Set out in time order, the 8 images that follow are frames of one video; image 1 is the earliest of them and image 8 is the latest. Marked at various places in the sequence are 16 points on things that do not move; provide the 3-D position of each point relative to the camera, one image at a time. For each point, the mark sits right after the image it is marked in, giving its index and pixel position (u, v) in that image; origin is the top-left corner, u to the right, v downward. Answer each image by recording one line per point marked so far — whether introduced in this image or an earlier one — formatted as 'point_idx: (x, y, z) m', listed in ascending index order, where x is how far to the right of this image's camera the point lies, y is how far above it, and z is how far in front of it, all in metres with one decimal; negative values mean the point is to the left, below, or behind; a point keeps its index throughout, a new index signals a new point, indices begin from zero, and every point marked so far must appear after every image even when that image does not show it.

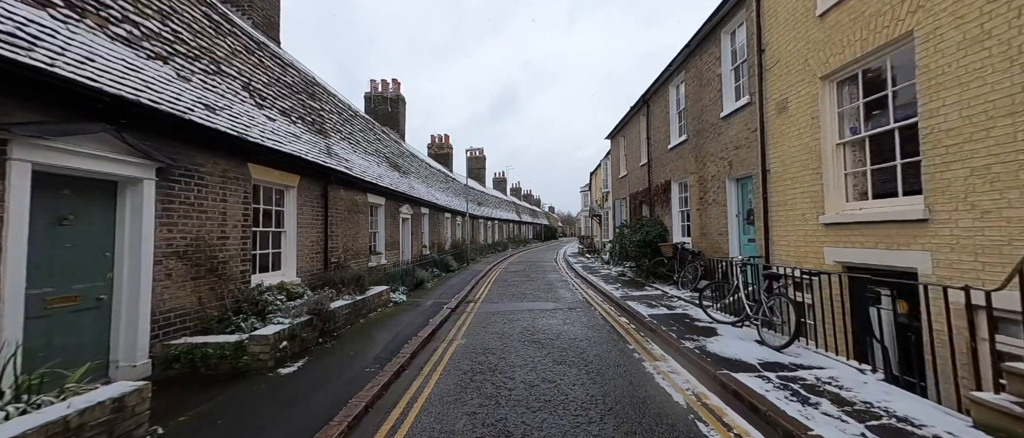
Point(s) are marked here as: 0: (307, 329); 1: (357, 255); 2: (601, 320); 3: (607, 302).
0: (-2.9, -1.6, +4.9) m
1: (-4.2, -1.0, +9.4) m
2: (+1.8, -2.0, +6.8) m
3: (+2.4, -2.1, +8.6) m
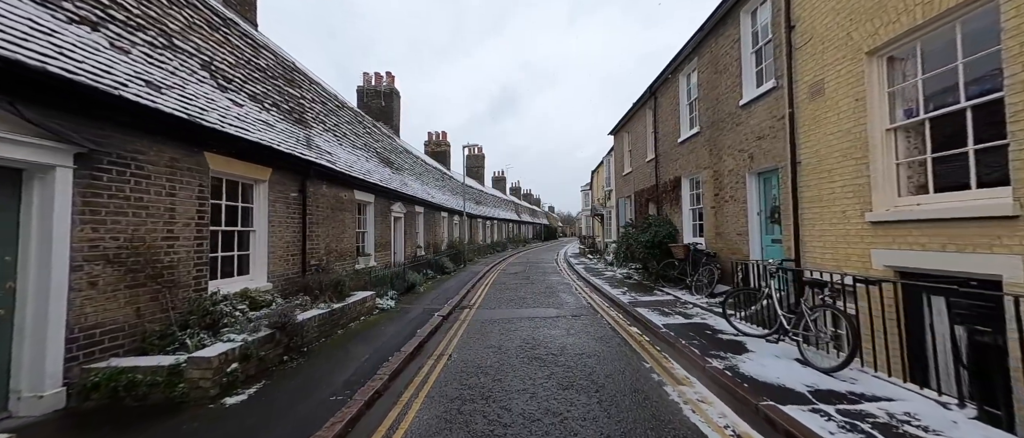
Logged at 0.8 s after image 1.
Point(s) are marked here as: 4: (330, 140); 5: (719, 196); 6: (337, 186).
0: (-3.0, -1.6, +4.2) m
1: (-4.2, -1.0, +8.6) m
2: (+1.7, -2.0, +6.1) m
3: (+2.4, -2.1, +7.9) m
4: (-4.6, +2.0, +8.6) m
5: (+4.9, +0.5, +8.2) m
6: (-4.3, +0.8, +8.5) m
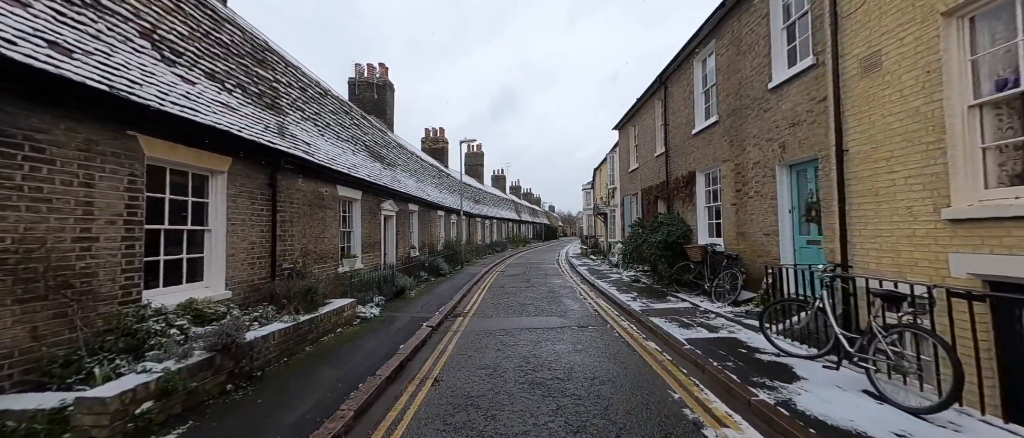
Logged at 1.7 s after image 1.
0: (-3.0, -1.5, +3.3) m
1: (-4.3, -0.9, +7.8) m
2: (+1.7, -2.0, +5.3) m
3: (+2.3, -2.0, +7.0) m
4: (-4.6, +2.0, +7.8) m
5: (+4.9, +0.6, +7.4) m
6: (-4.3, +0.9, +7.6) m
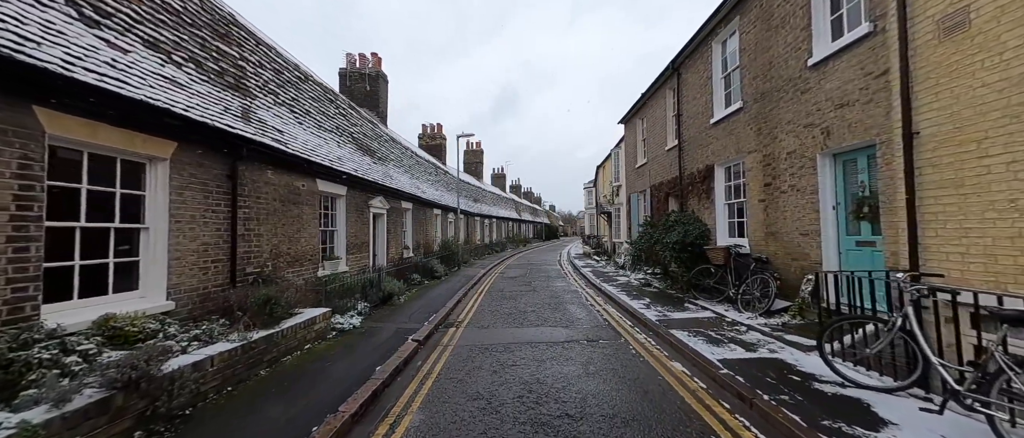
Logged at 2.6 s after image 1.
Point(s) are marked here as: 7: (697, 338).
0: (-3.0, -1.5, +2.5) m
1: (-4.3, -0.9, +6.9) m
2: (+1.7, -1.9, +4.4) m
3: (+2.3, -2.0, +6.2) m
4: (-4.6, +2.1, +6.9) m
5: (+4.9, +0.6, +6.5) m
6: (-4.3, +0.9, +6.8) m
7: (+2.8, -1.8, +5.2) m
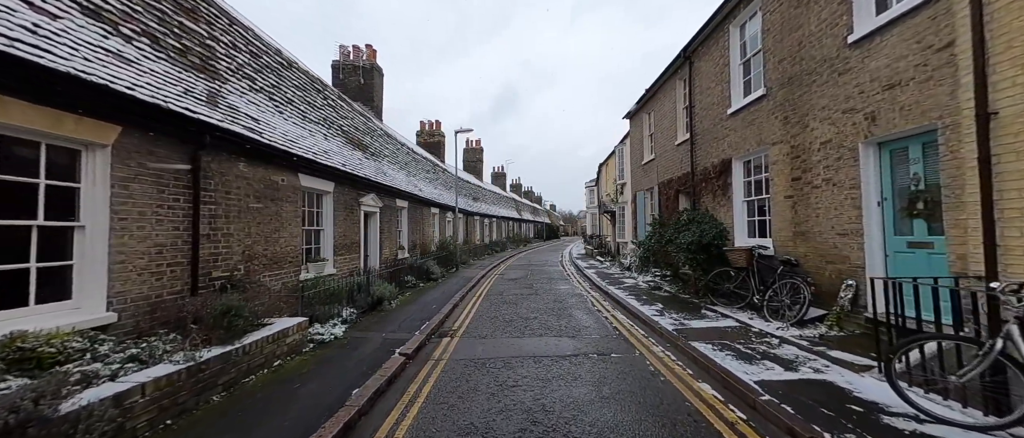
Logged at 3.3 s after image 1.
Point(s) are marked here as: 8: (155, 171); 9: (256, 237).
0: (-3.0, -1.4, +1.8) m
1: (-4.3, -0.8, +6.3) m
2: (+1.7, -1.9, +3.7) m
3: (+2.3, -1.9, +5.5) m
4: (-4.6, +2.1, +6.3) m
5: (+4.9, +0.7, +5.8) m
6: (-4.3, +0.9, +6.1) m
7: (+2.8, -1.8, +4.6) m
8: (-4.4, +0.6, +4.2) m
9: (-4.3, -0.3, +5.8) m
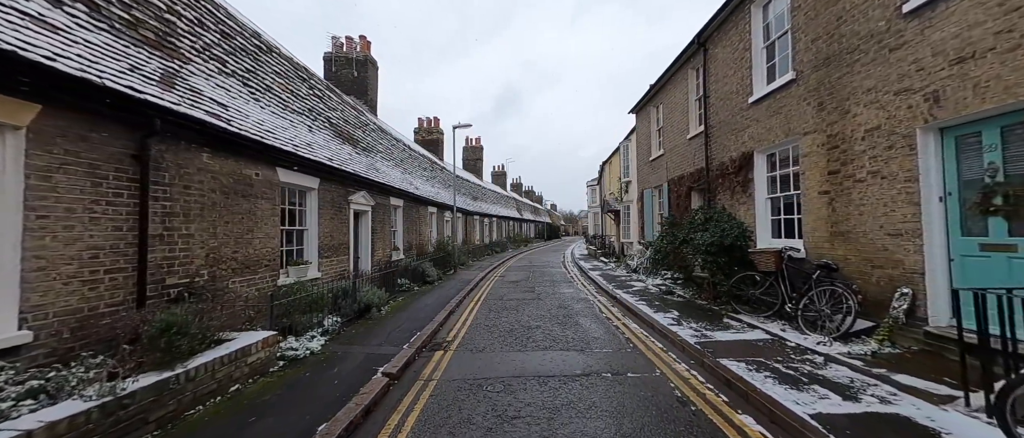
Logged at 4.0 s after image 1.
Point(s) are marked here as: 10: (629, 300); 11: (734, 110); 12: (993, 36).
0: (-3.0, -1.4, +1.2) m
1: (-4.2, -0.8, +5.6) m
2: (+1.7, -1.9, +3.1) m
3: (+2.3, -1.9, +4.8) m
4: (-4.6, +2.1, +5.6) m
5: (+4.9, +0.7, +5.2) m
6: (-4.3, +1.0, +5.5) m
7: (+2.8, -1.8, +3.9) m
8: (-4.3, +0.6, +3.6) m
9: (-4.3, -0.3, +5.1) m
10: (+2.8, -1.9, +8.2) m
11: (+5.0, +2.5, +7.8) m
12: (+4.9, +1.8, +3.5) m
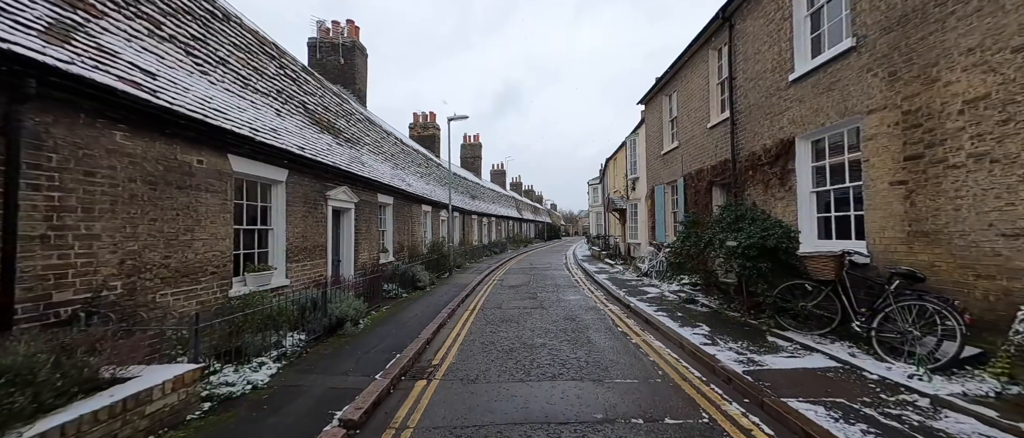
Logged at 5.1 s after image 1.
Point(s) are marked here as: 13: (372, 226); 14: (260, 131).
0: (-3.0, -1.4, +0.1) m
1: (-4.2, -0.8, +4.6) m
2: (+1.7, -1.8, +2.0) m
3: (+2.3, -1.9, +3.8) m
4: (-4.6, +2.2, +4.5) m
5: (+4.9, +0.7, +4.1) m
6: (-4.3, +1.0, +4.4) m
7: (+2.8, -1.7, +2.9) m
8: (-4.3, +0.6, +2.5) m
9: (-4.3, -0.3, +4.0) m
10: (+2.8, -1.9, +7.1) m
11: (+5.0, +2.5, +6.7) m
12: (+4.9, +1.9, +2.4) m
13: (-4.1, -0.2, +9.8) m
14: (-4.2, +1.5, +5.7) m
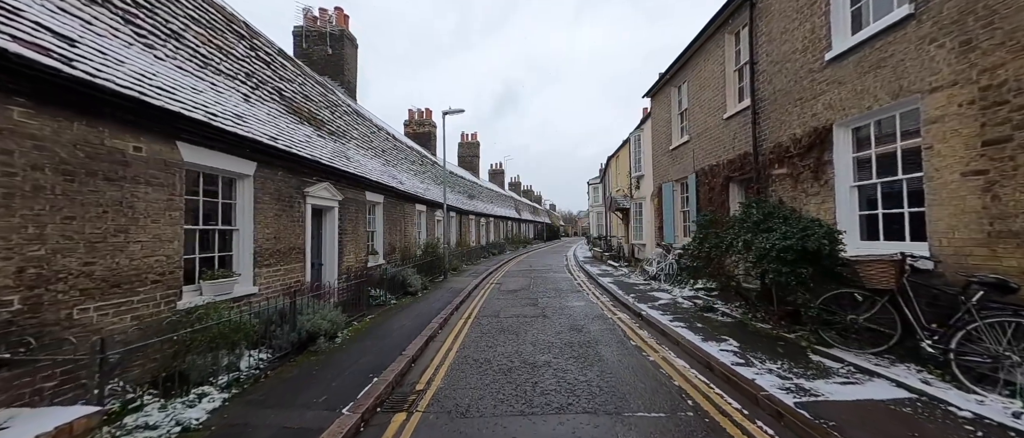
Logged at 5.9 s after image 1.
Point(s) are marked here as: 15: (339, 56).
0: (-3.0, -1.3, -0.6) m
1: (-4.3, -0.7, +3.8) m
2: (+1.7, -1.8, +1.3) m
3: (+2.3, -1.8, +3.1) m
4: (-4.6, +2.2, +3.8) m
5: (+4.9, +0.7, +3.4) m
6: (-4.3, +1.0, +3.7) m
7: (+2.8, -1.7, +2.1) m
8: (-4.4, +0.7, +1.7) m
9: (-4.3, -0.2, +3.3) m
10: (+2.7, -1.9, +6.4) m
11: (+5.0, +2.5, +6.0) m
12: (+4.8, +1.9, +1.7) m
13: (-4.1, -0.2, +9.1) m
14: (-4.2, +1.5, +4.9) m
15: (-6.1, +5.8, +12.3) m
